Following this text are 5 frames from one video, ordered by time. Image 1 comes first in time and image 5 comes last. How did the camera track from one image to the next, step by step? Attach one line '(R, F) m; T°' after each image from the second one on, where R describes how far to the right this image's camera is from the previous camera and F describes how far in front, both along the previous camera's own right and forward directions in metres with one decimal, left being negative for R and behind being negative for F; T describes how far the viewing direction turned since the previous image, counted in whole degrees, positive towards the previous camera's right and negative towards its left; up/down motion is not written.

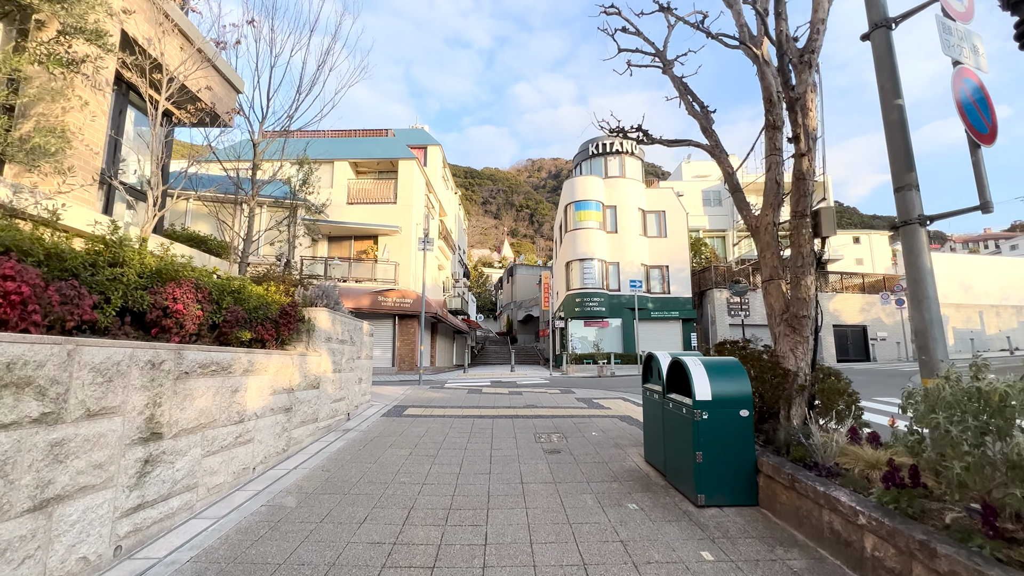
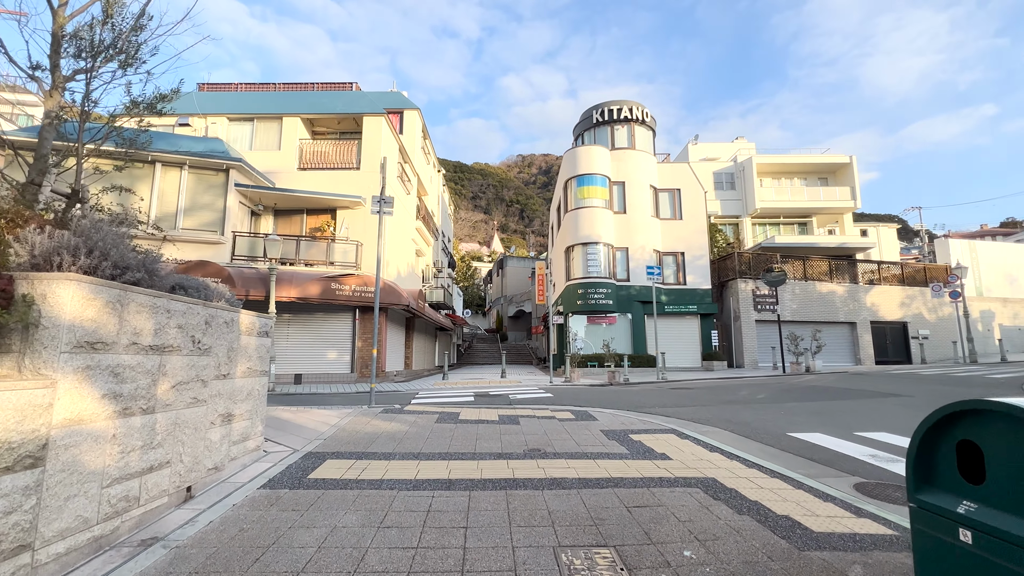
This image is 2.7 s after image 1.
(0.0, +3.8) m; +1°
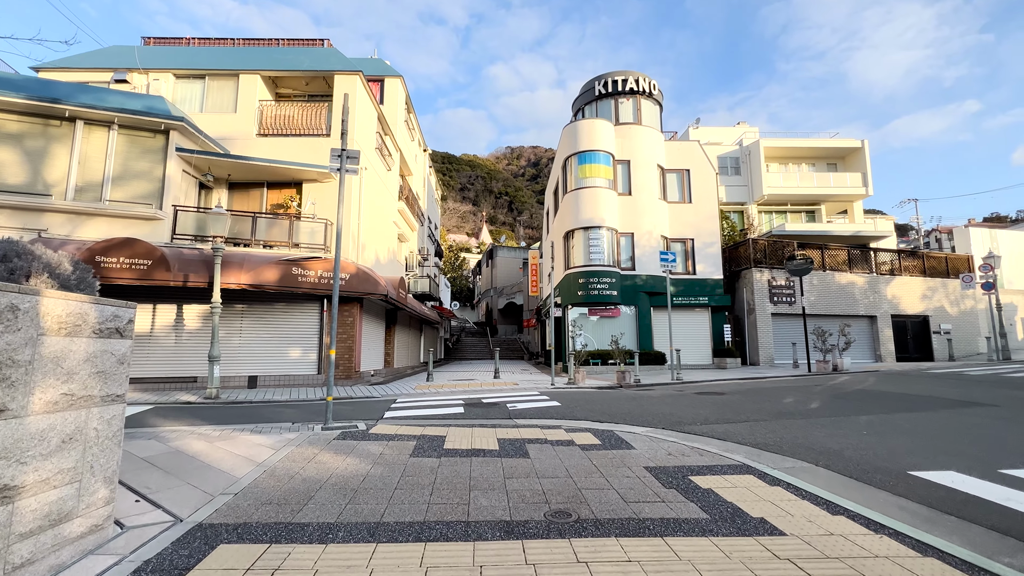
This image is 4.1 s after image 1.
(-0.2, +2.2) m; +1°
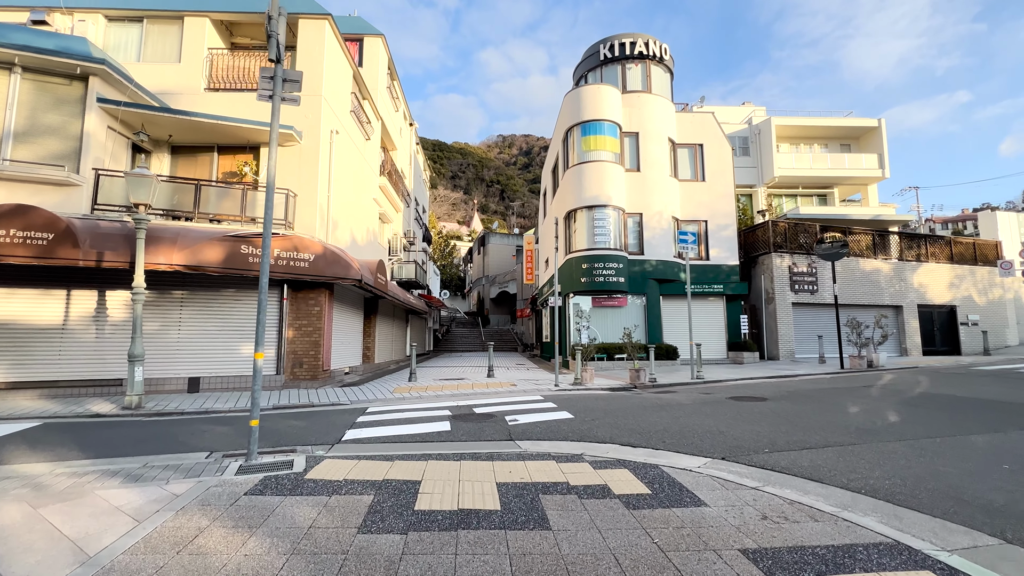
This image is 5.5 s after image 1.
(-0.1, +2.0) m; +1°
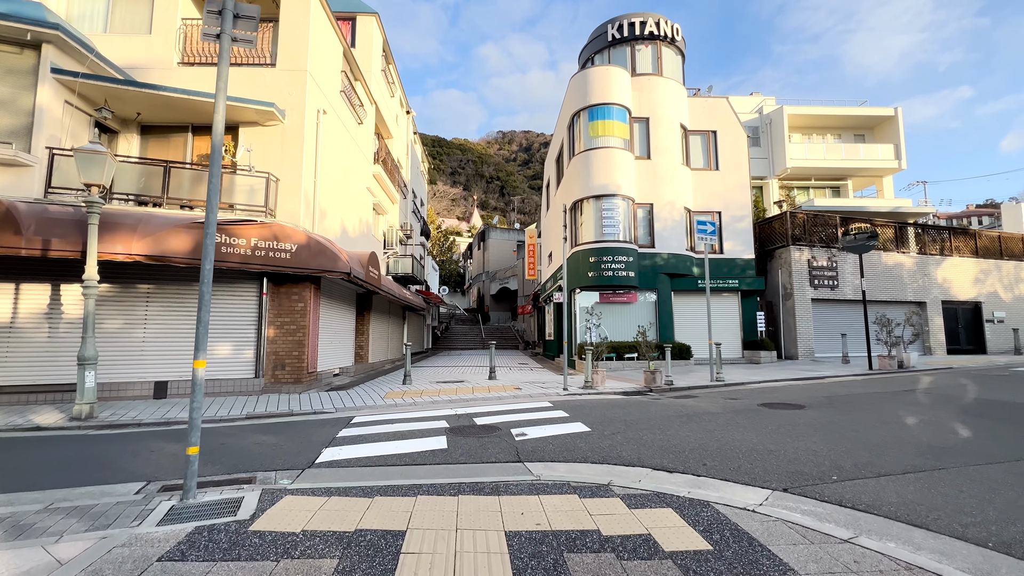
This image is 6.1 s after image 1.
(-0.1, +1.1) m; 0°
